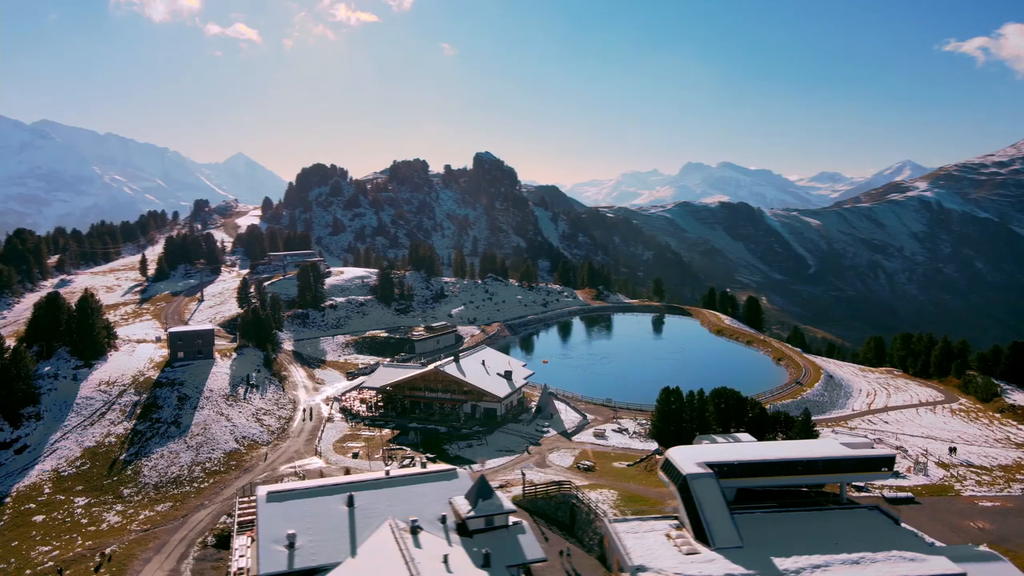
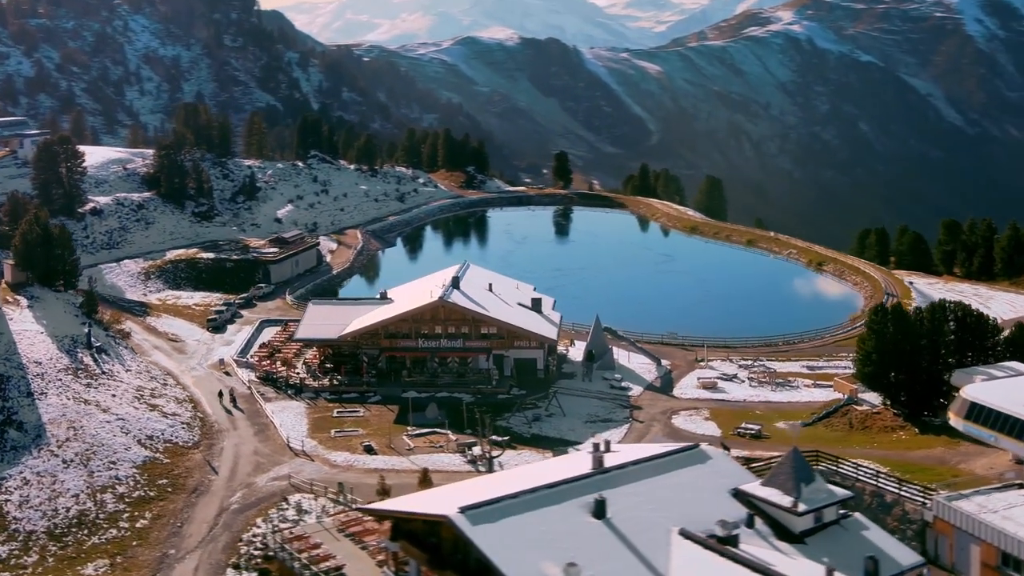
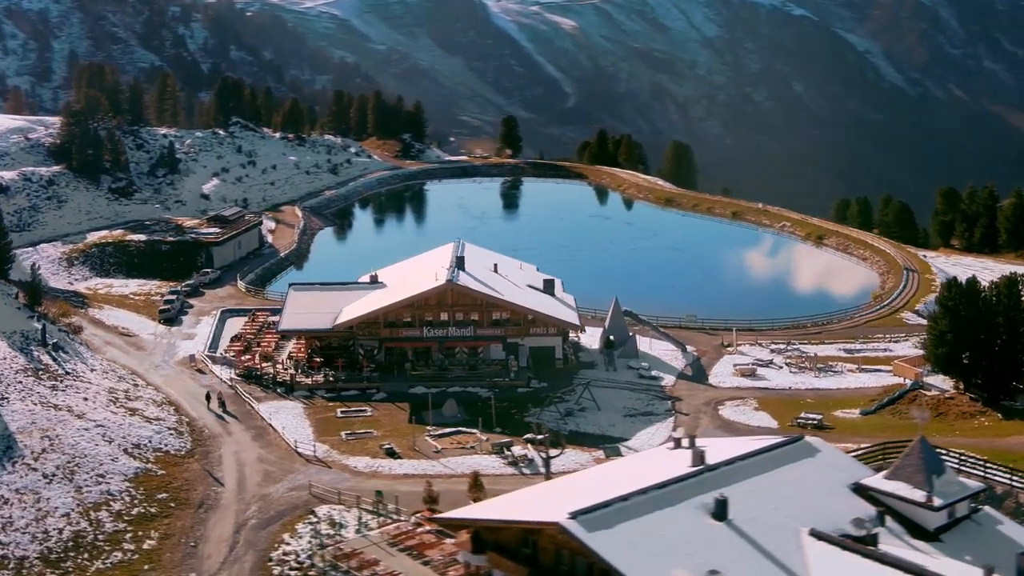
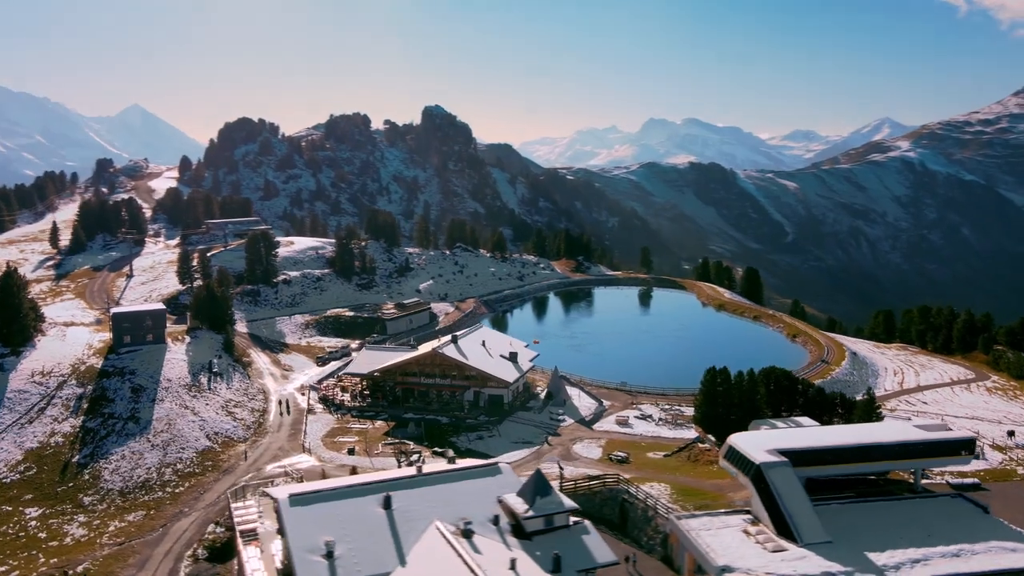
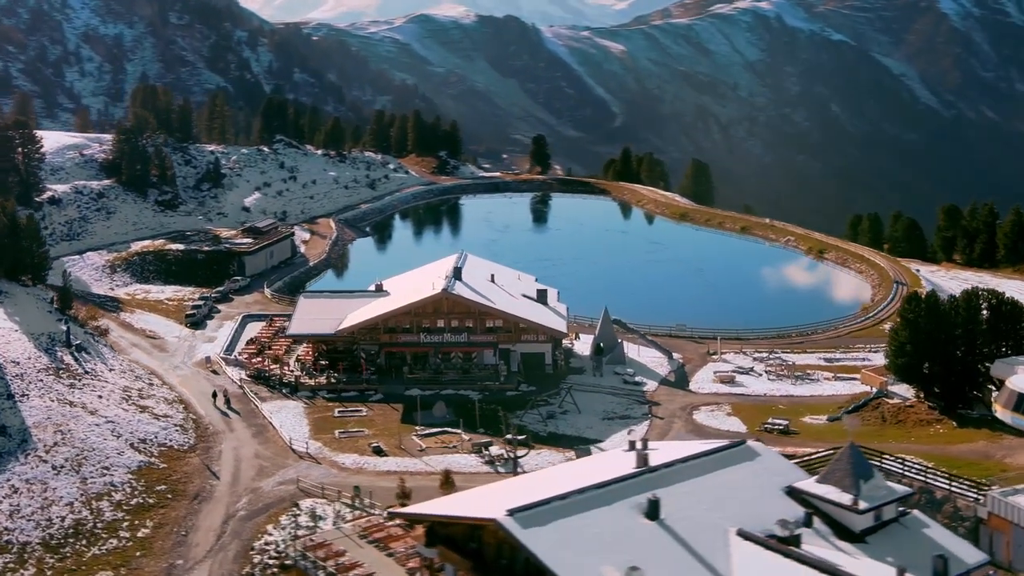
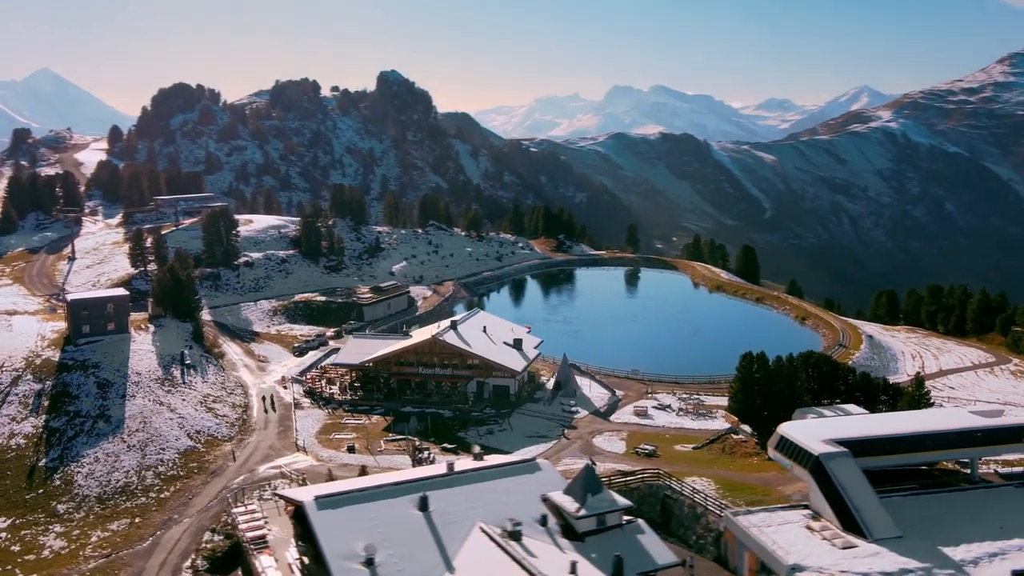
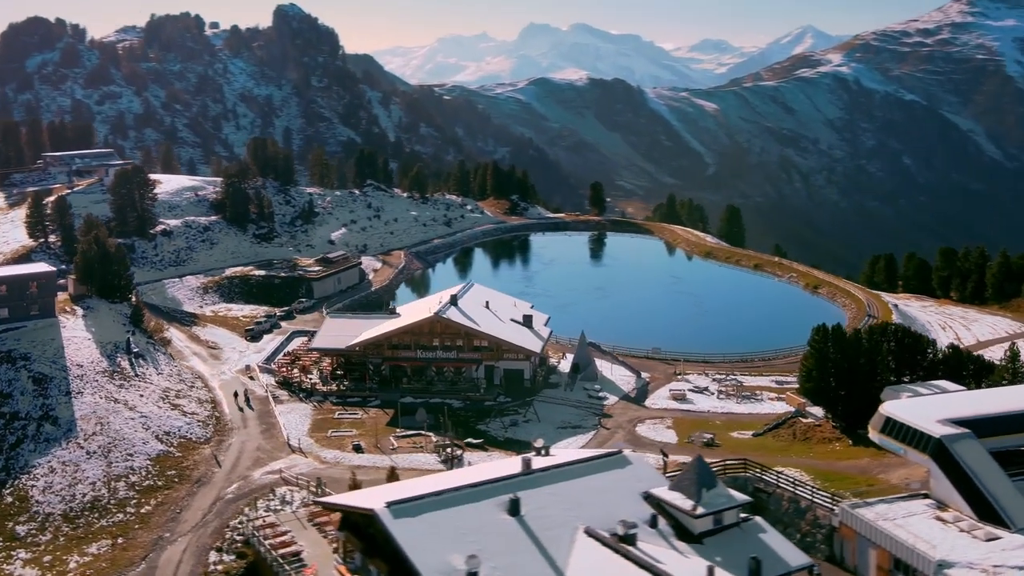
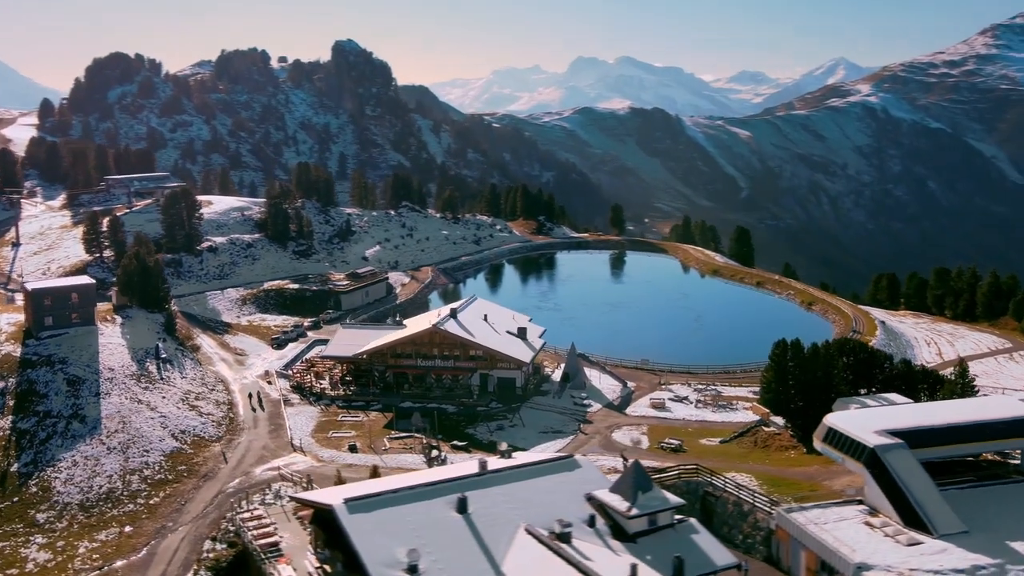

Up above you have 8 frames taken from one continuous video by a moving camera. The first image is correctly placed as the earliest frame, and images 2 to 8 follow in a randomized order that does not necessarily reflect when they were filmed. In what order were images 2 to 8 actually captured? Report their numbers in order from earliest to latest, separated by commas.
4, 6, 8, 7, 2, 5, 3
